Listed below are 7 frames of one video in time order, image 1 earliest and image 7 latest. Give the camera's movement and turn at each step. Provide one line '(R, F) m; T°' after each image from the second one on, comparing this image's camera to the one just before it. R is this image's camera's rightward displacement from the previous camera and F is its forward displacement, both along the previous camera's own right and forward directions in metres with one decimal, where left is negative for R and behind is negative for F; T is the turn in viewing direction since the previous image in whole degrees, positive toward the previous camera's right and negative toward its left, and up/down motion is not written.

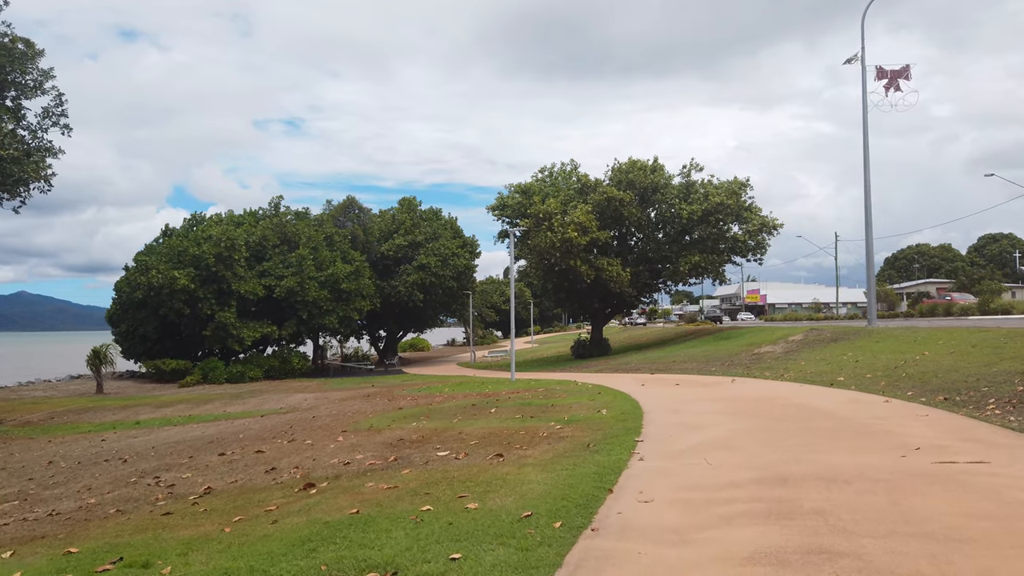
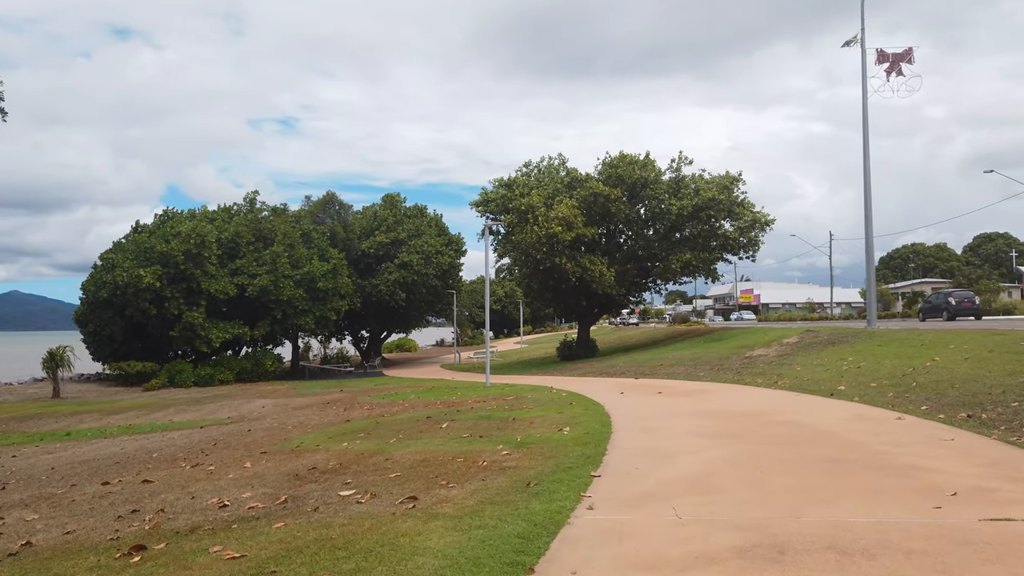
(+0.6, +1.8) m; 0°
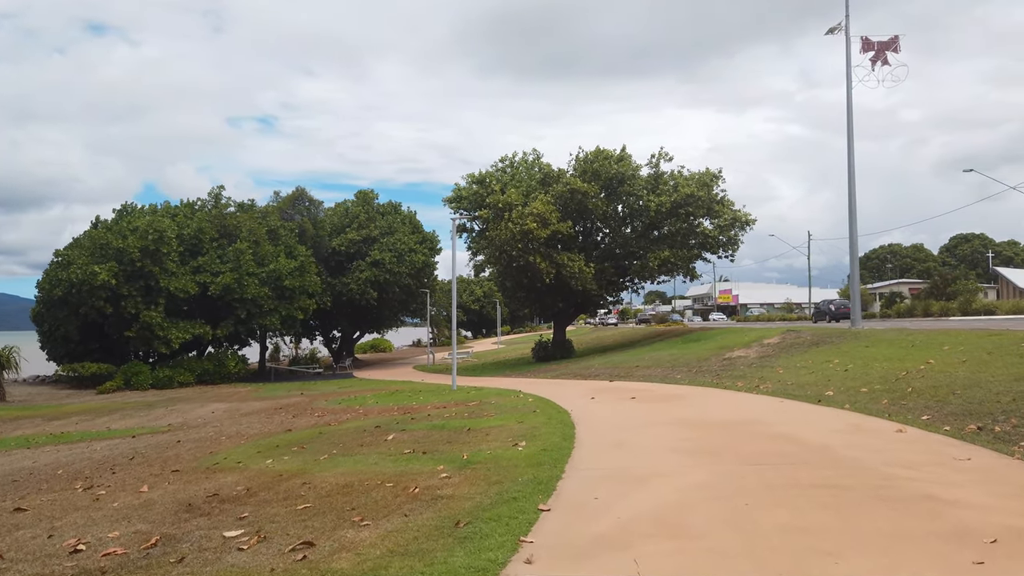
(+0.4, +1.3) m; +1°
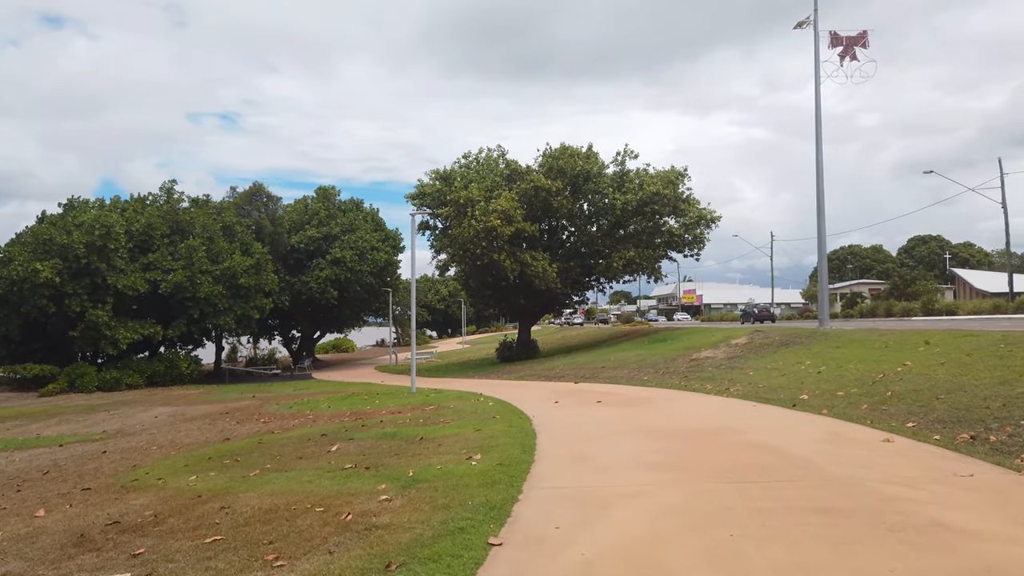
(+0.1, +0.8) m; +3°
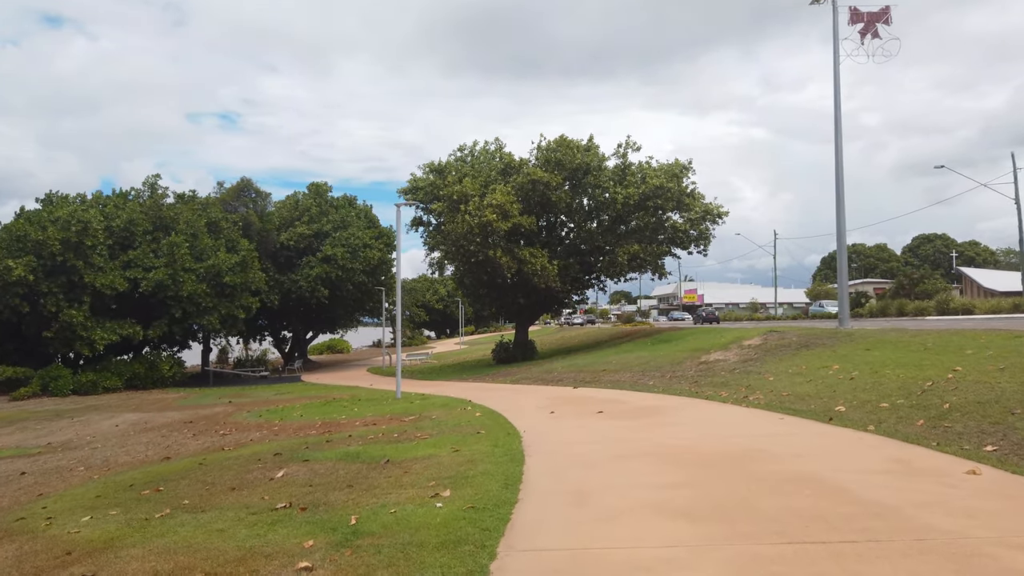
(+0.2, +1.7) m; 0°
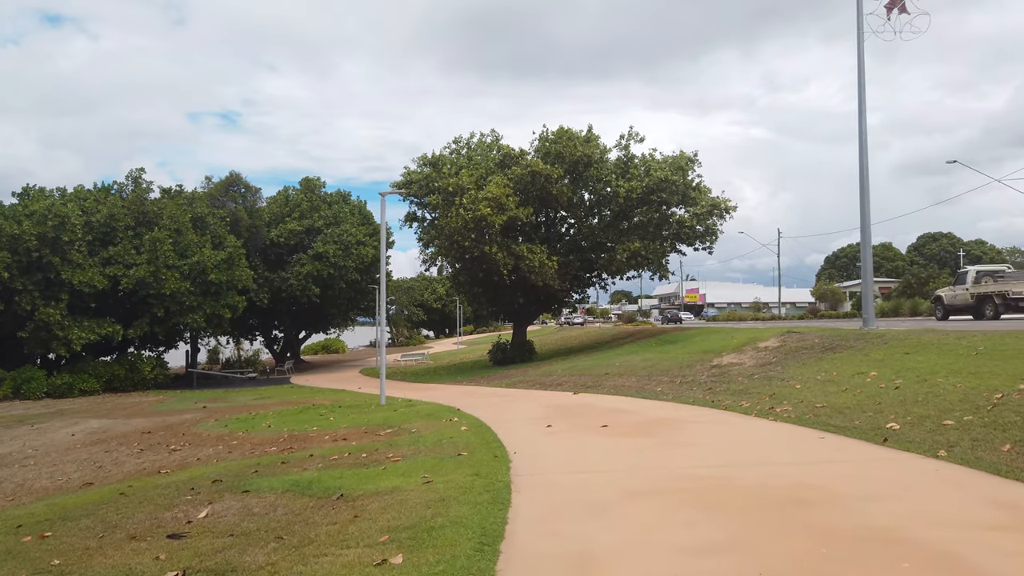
(+0.1, +1.7) m; 0°
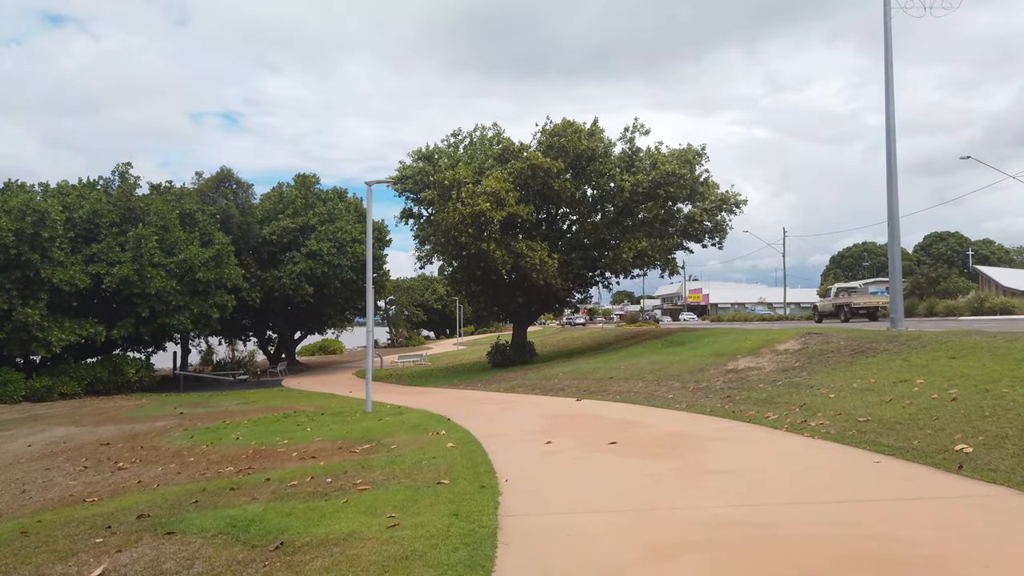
(+0.1, +1.4) m; 0°
